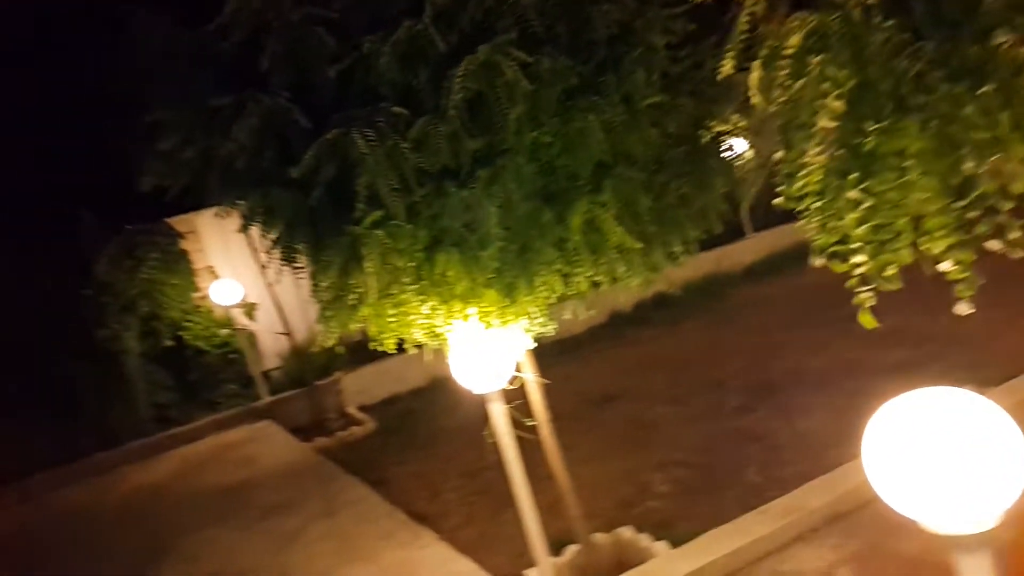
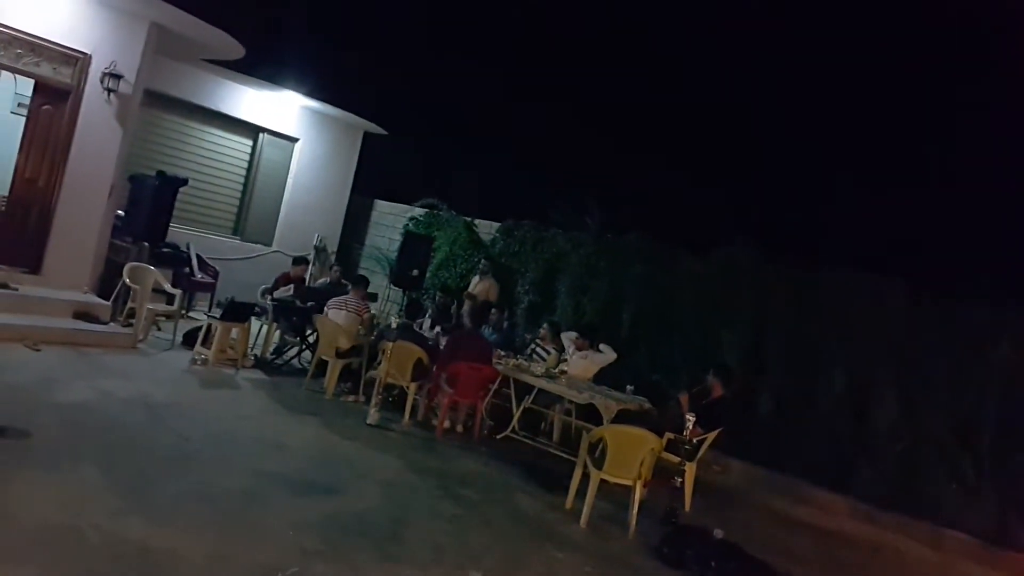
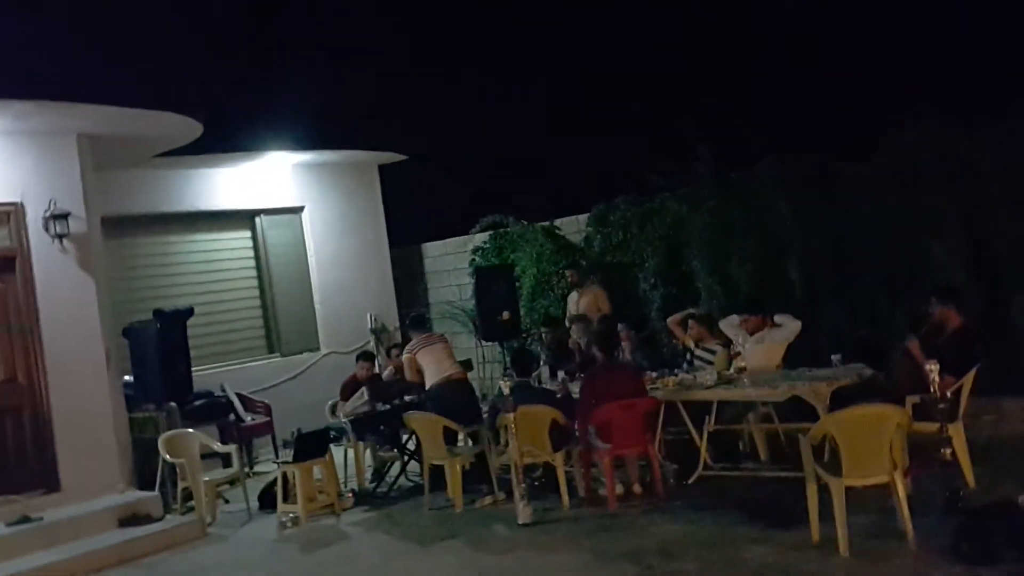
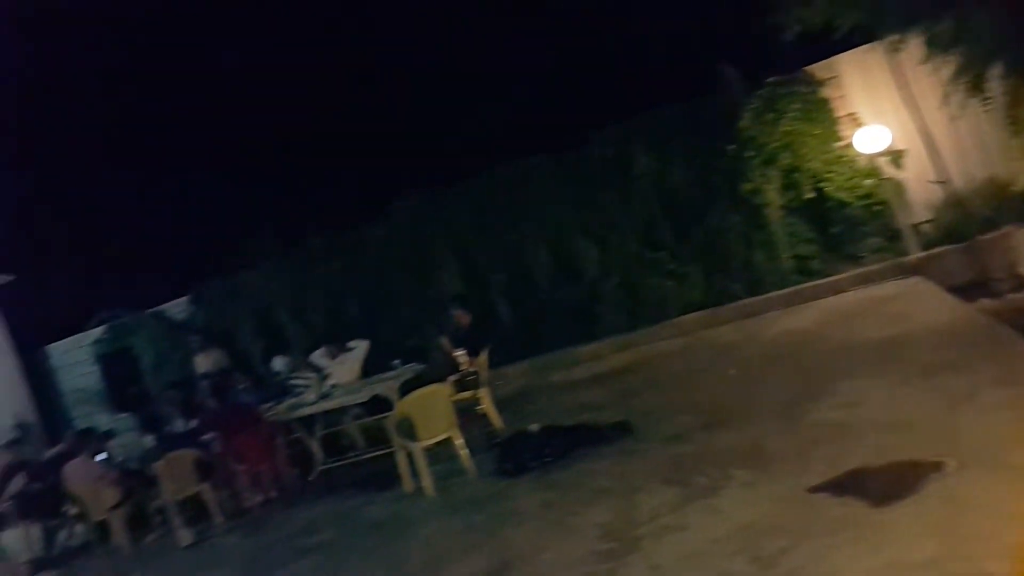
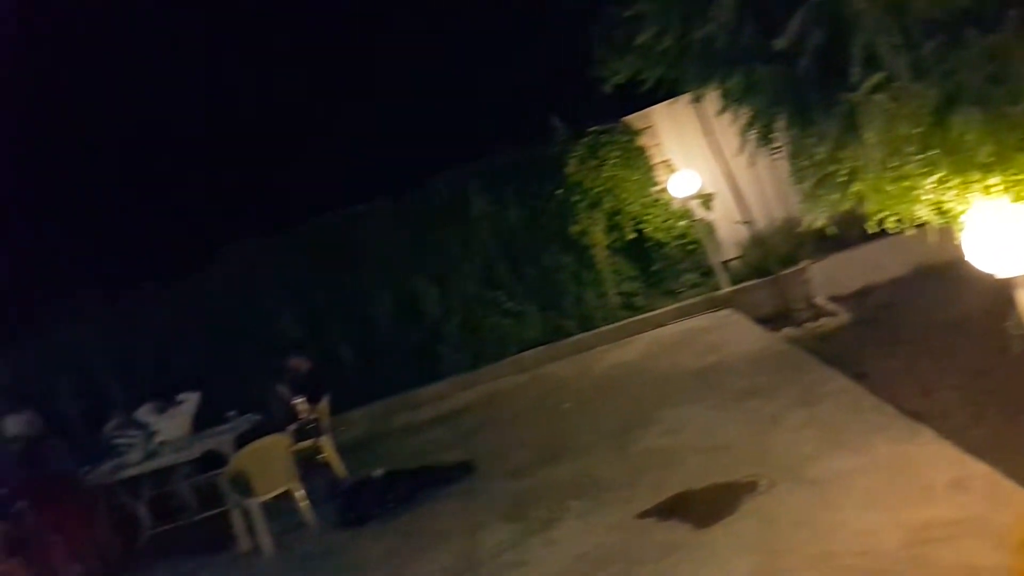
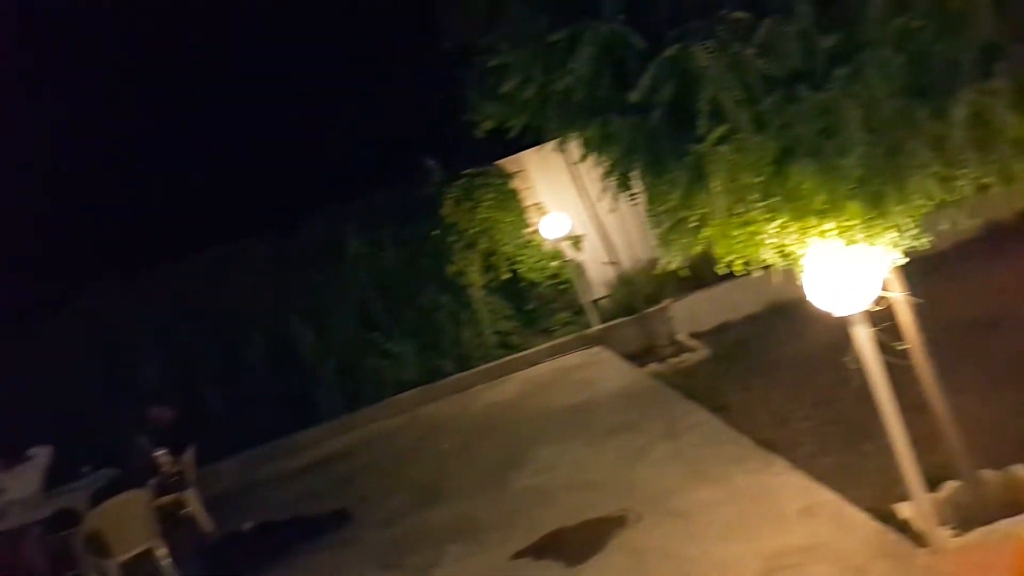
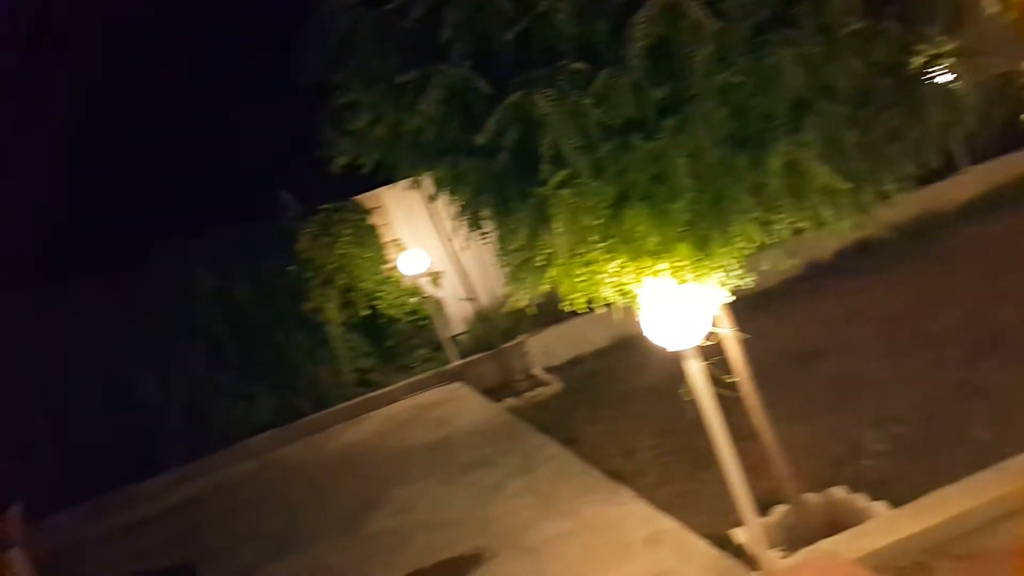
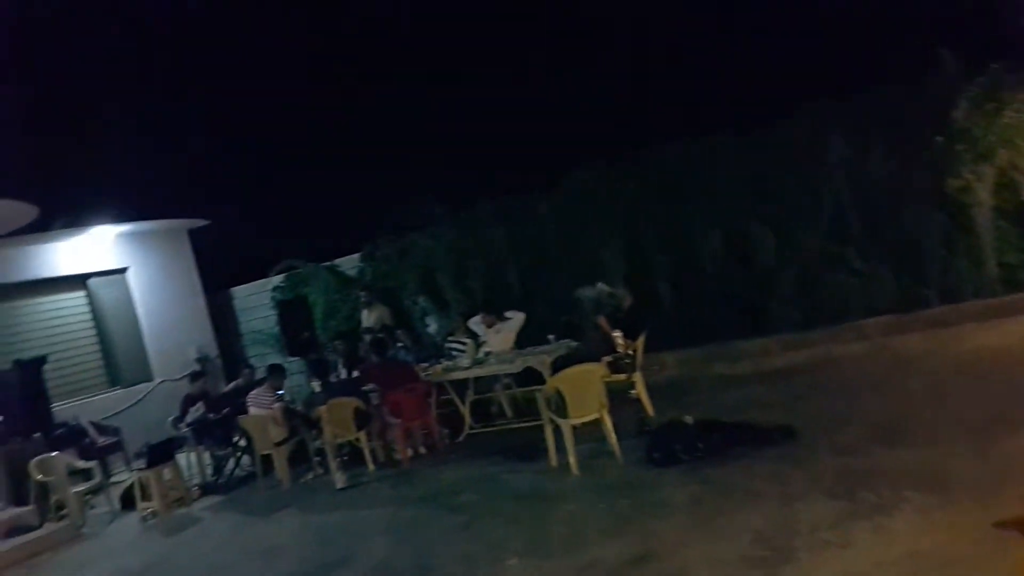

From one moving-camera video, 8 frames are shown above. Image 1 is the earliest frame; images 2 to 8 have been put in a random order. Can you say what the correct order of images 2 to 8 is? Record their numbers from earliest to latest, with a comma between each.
7, 6, 5, 4, 8, 2, 3
